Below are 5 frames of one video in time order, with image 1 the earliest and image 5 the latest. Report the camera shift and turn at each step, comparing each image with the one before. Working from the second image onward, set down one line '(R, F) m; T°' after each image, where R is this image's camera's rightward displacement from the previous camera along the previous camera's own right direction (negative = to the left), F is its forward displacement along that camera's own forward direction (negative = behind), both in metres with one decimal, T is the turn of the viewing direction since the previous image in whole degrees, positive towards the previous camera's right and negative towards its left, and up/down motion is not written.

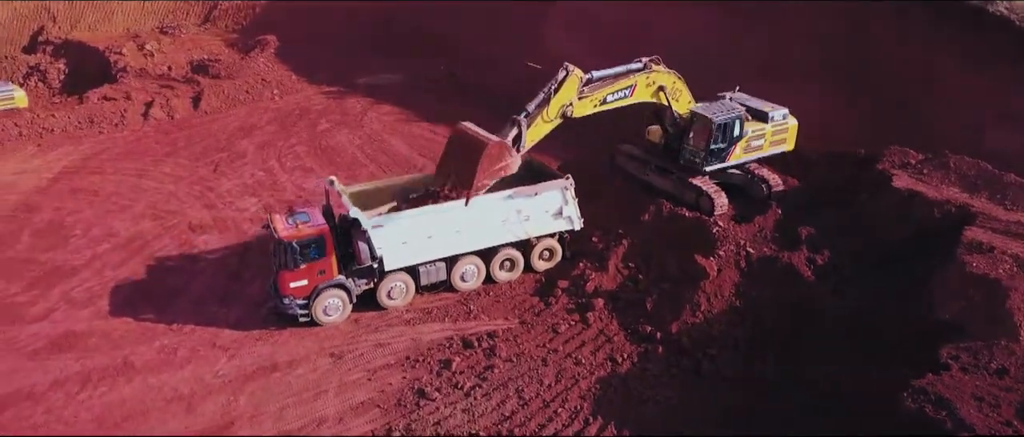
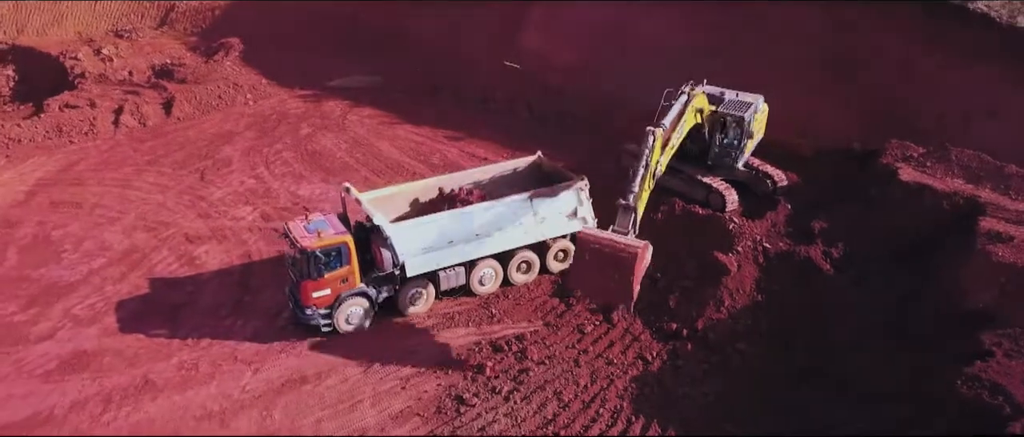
(-1.1, 0.0) m; +4°
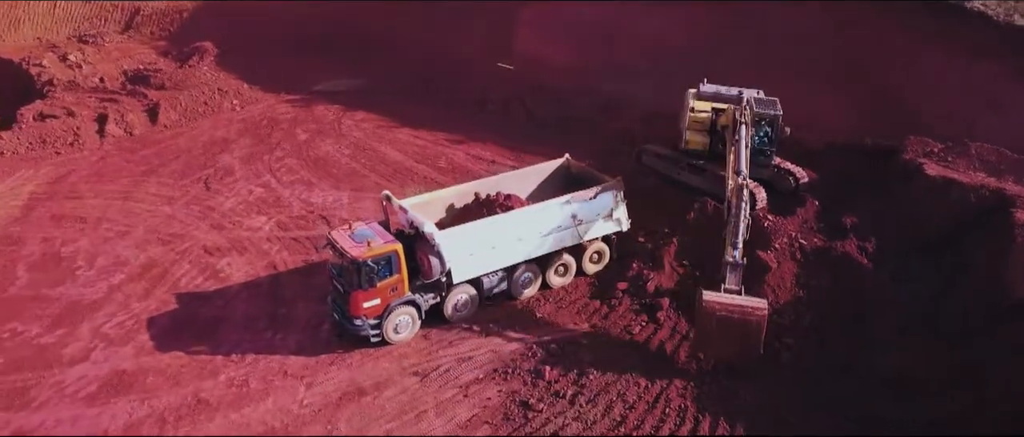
(-1.4, 0.0) m; +4°
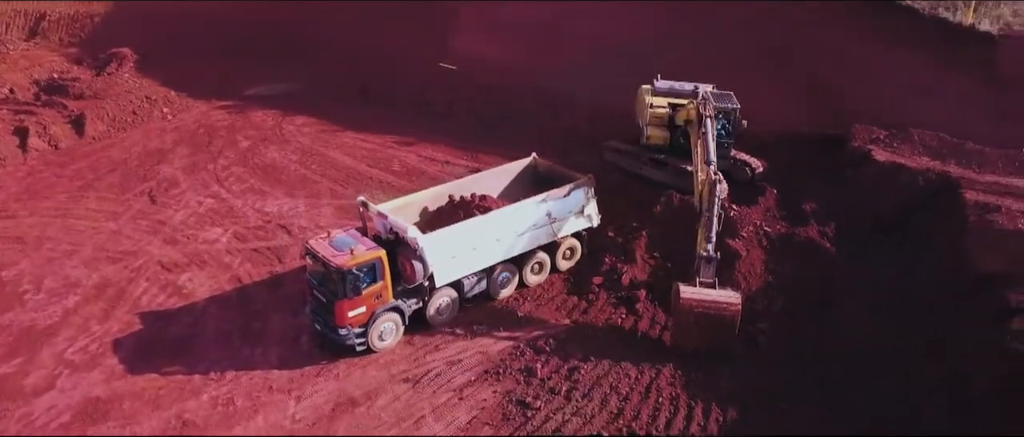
(-0.9, 0.0) m; +6°
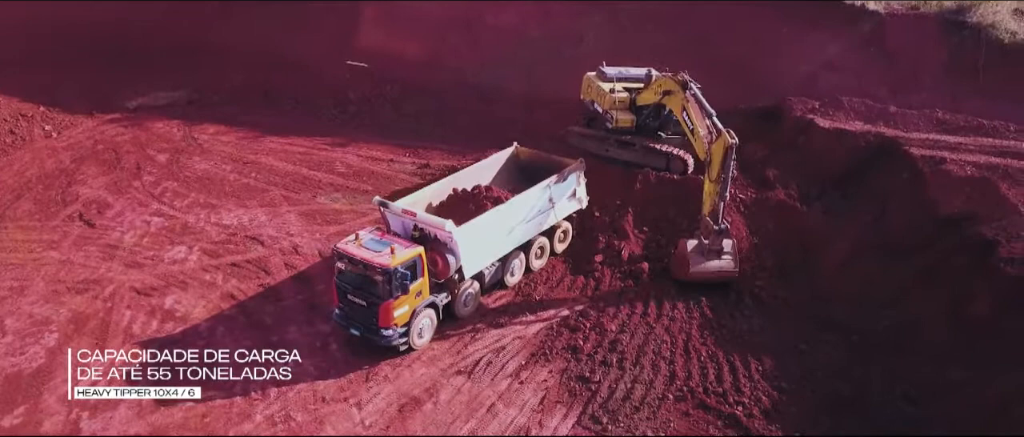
(-2.8, 0.0) m; +12°
